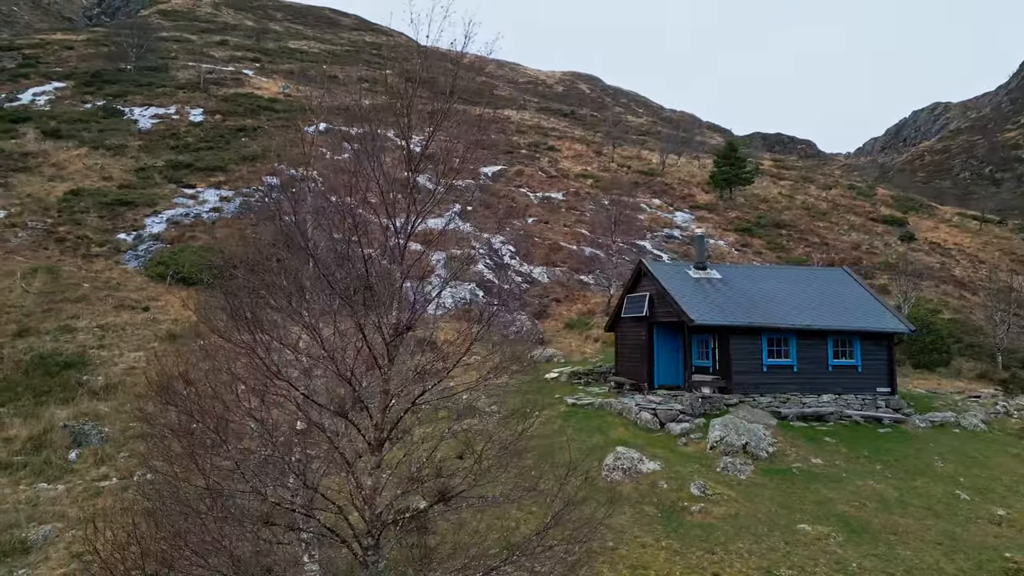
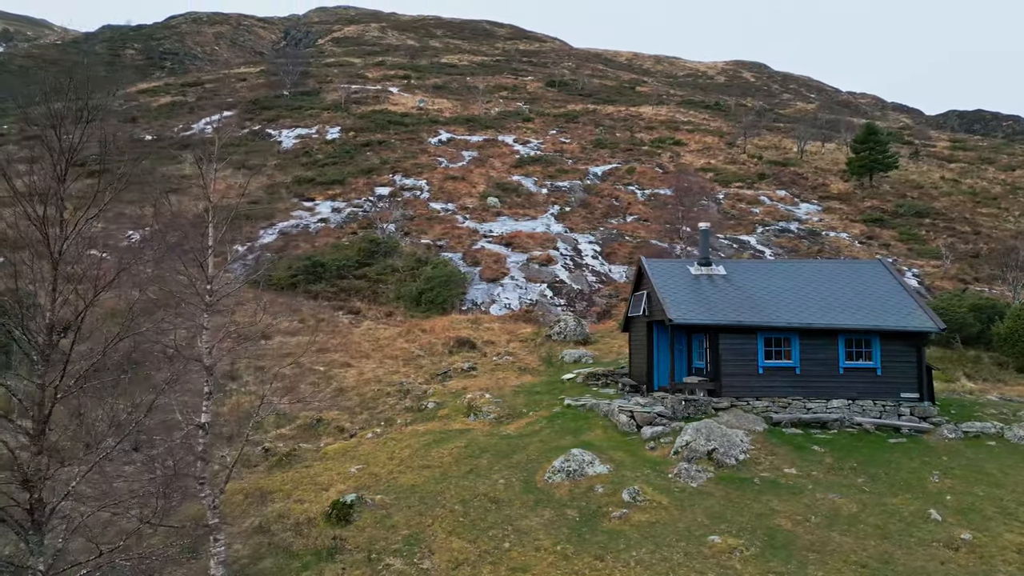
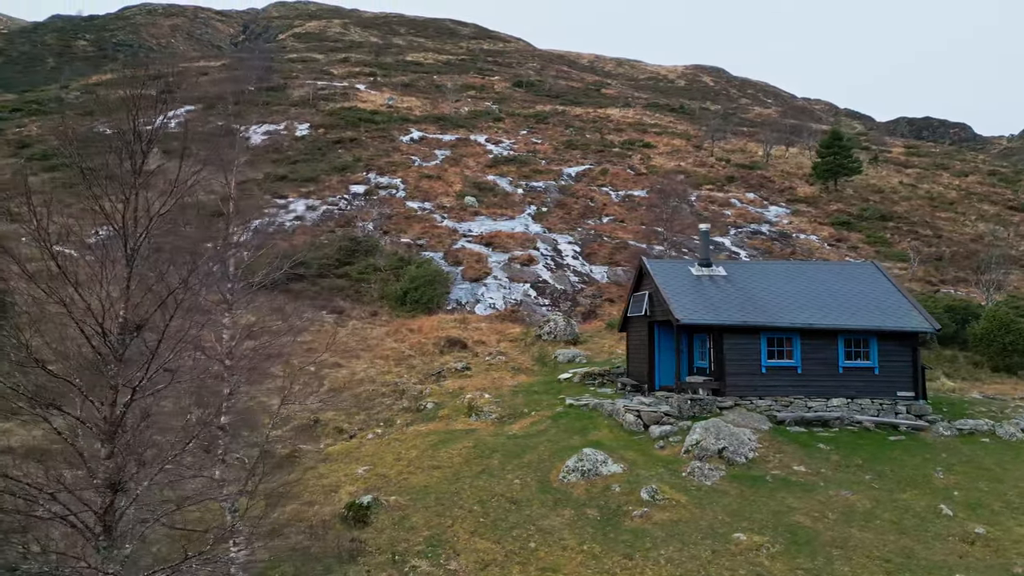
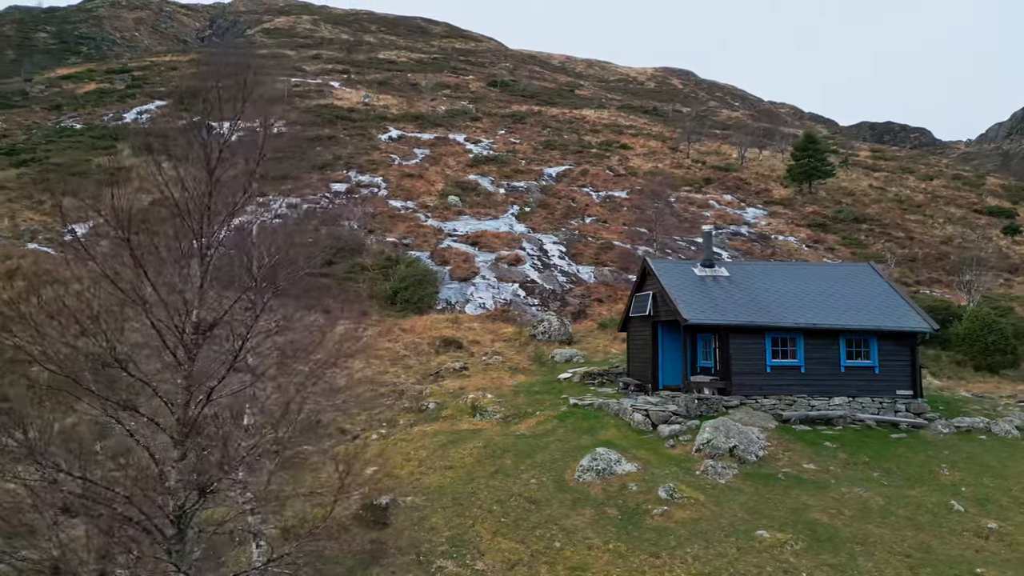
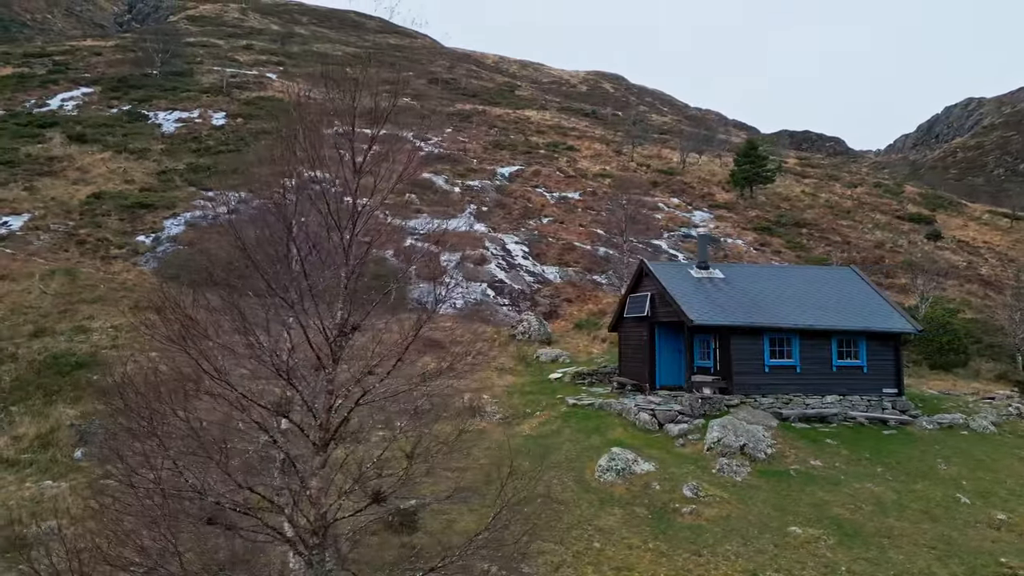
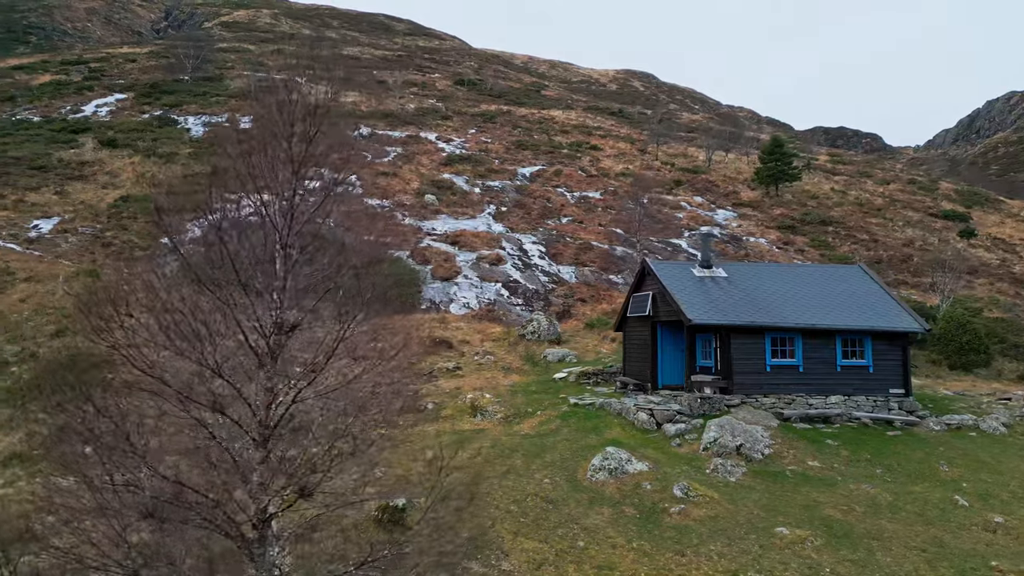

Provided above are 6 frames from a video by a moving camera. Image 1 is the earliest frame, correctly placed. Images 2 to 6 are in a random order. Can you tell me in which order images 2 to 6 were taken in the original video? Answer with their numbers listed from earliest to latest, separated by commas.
5, 6, 4, 3, 2
